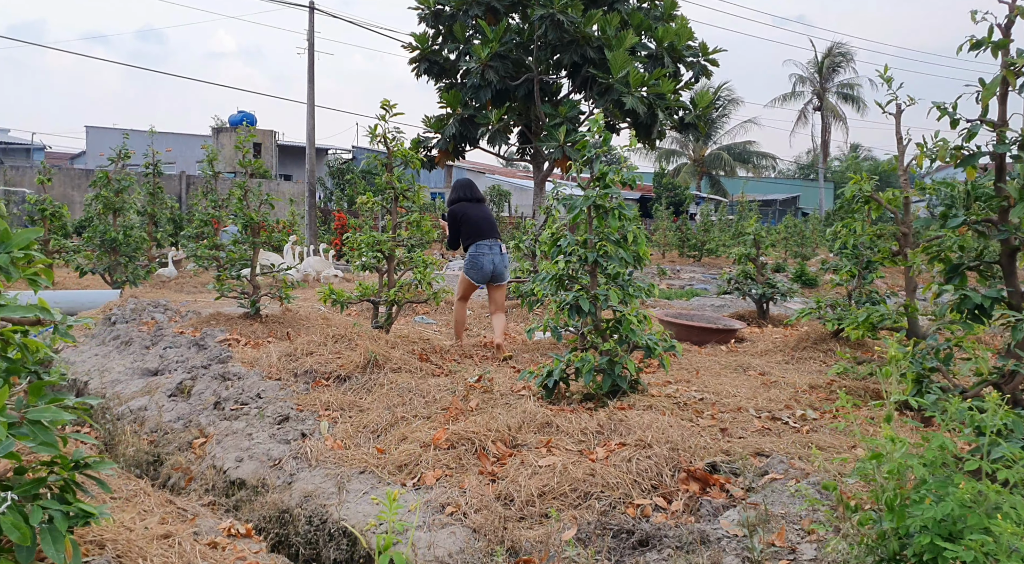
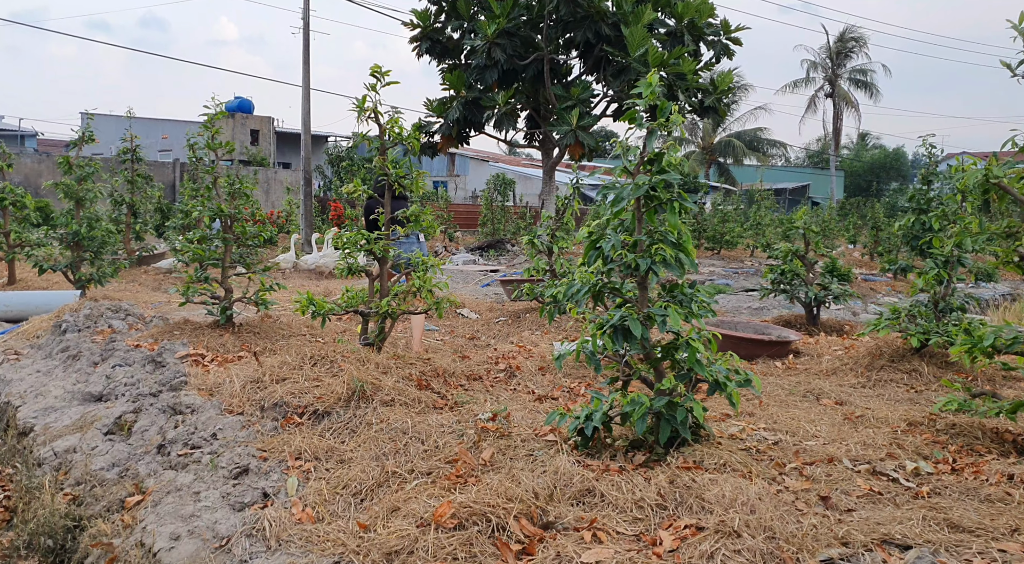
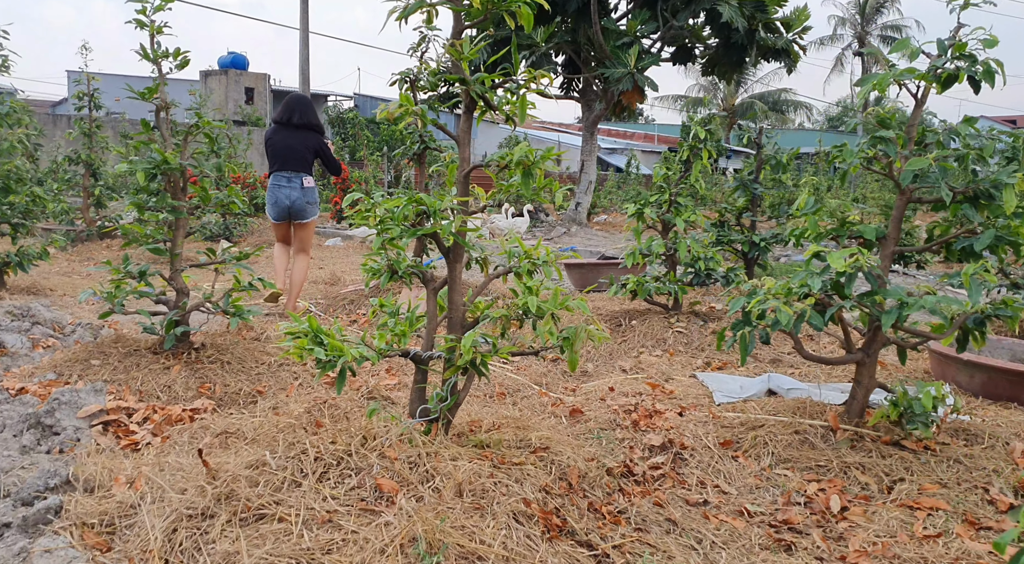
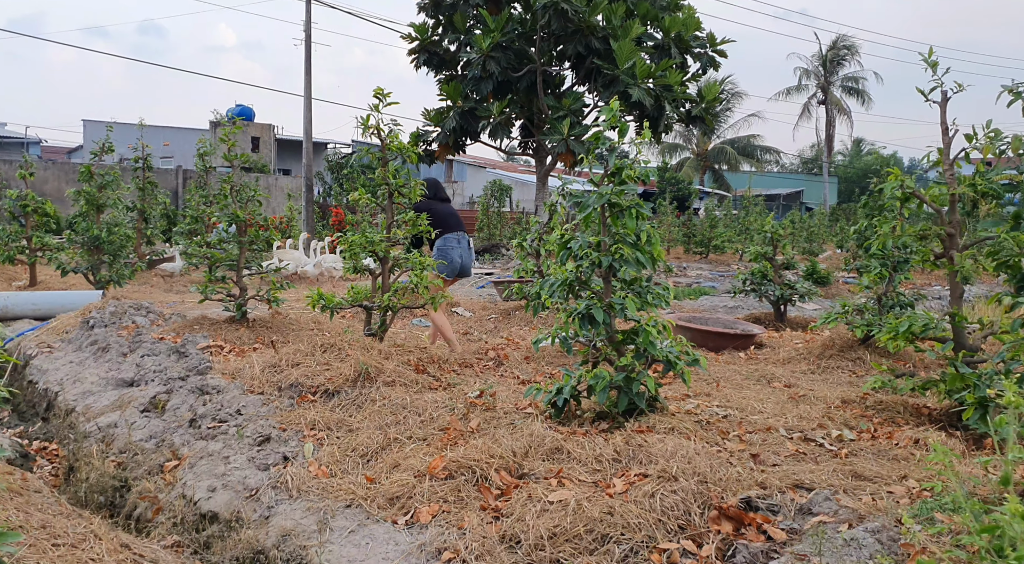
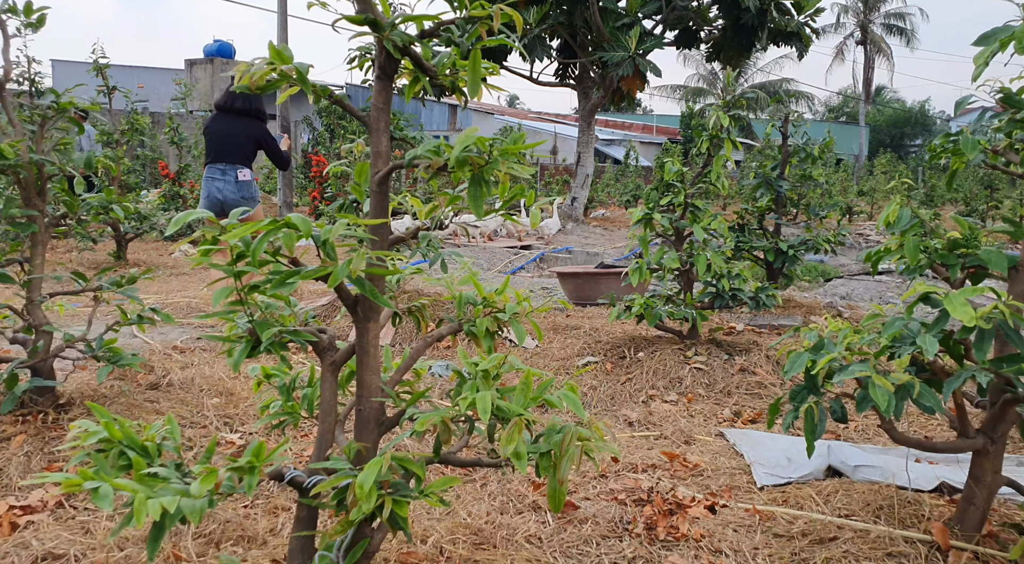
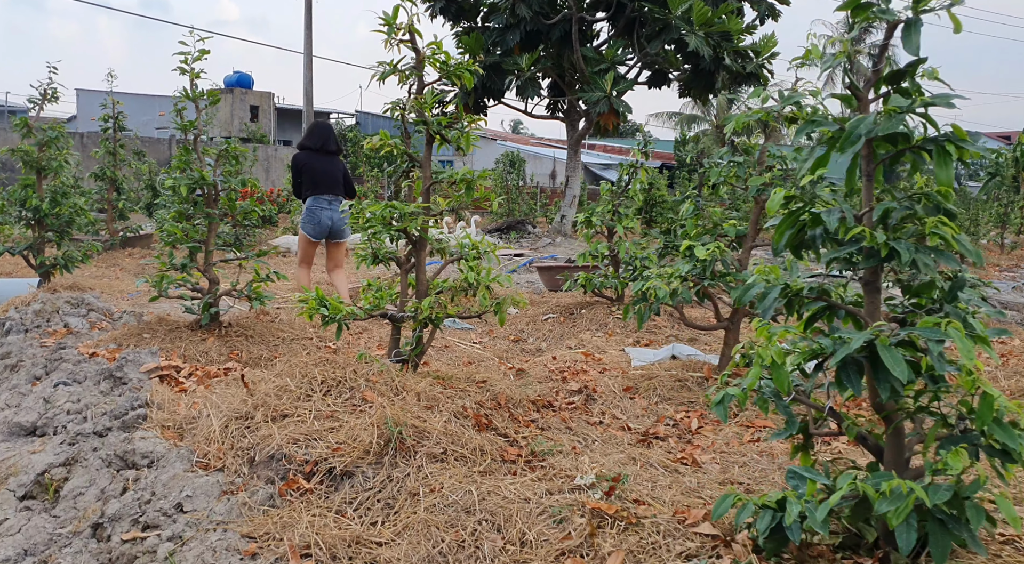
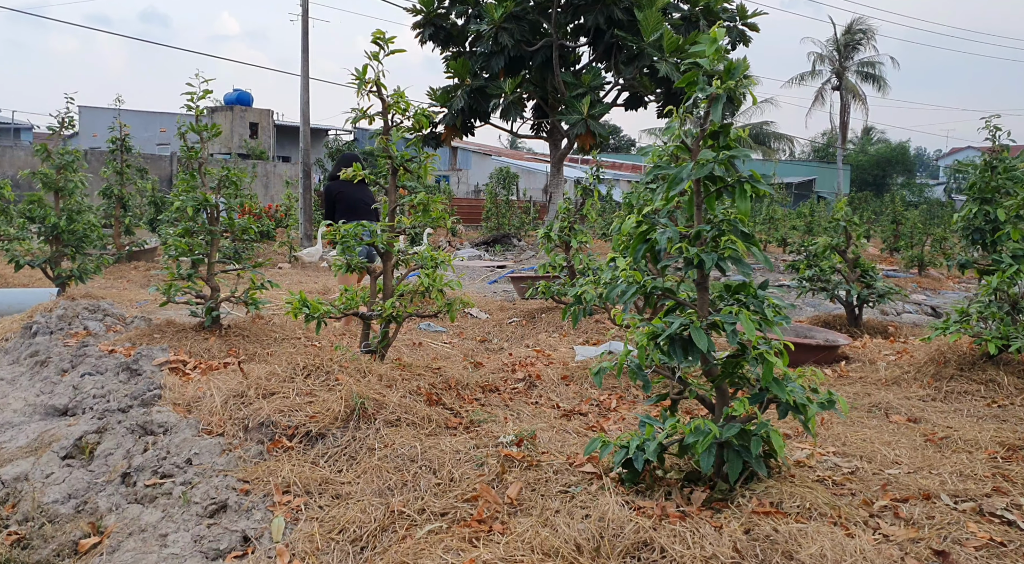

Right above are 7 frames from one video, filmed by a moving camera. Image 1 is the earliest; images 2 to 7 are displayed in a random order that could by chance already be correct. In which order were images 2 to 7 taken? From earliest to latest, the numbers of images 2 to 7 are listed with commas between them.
4, 2, 7, 6, 3, 5
